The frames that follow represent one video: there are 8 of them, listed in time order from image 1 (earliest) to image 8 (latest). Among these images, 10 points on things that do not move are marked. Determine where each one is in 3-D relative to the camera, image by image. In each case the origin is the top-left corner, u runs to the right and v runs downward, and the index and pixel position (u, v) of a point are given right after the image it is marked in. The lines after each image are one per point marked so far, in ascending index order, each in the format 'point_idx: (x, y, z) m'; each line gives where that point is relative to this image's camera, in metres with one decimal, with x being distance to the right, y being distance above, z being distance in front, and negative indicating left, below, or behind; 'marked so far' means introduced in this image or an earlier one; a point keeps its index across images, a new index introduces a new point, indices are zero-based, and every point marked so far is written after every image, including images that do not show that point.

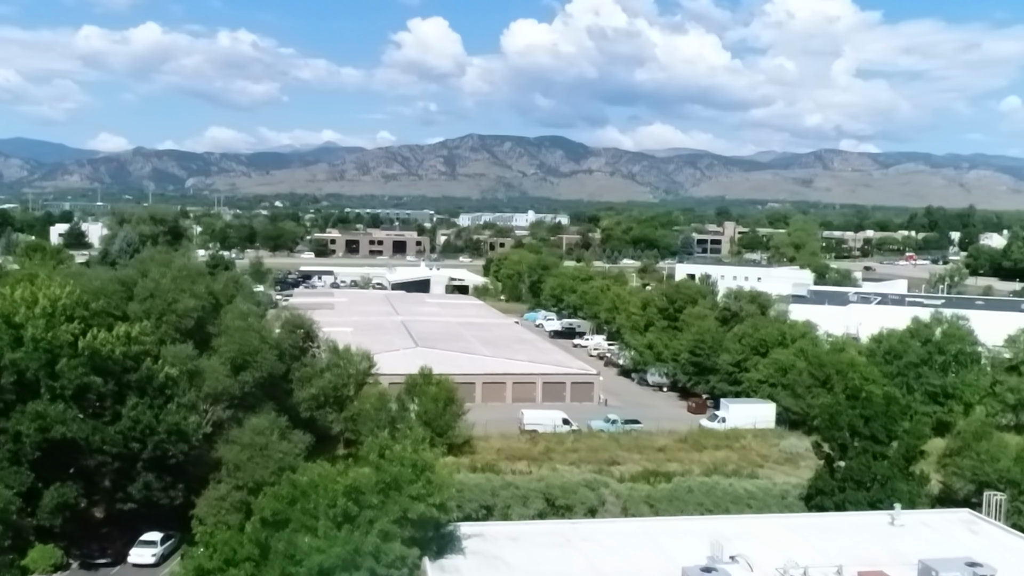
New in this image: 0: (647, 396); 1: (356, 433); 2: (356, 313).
0: (+1.5, -1.2, +11.4) m
1: (-1.2, -1.1, +7.9) m
2: (-2.5, -0.4, +16.3) m
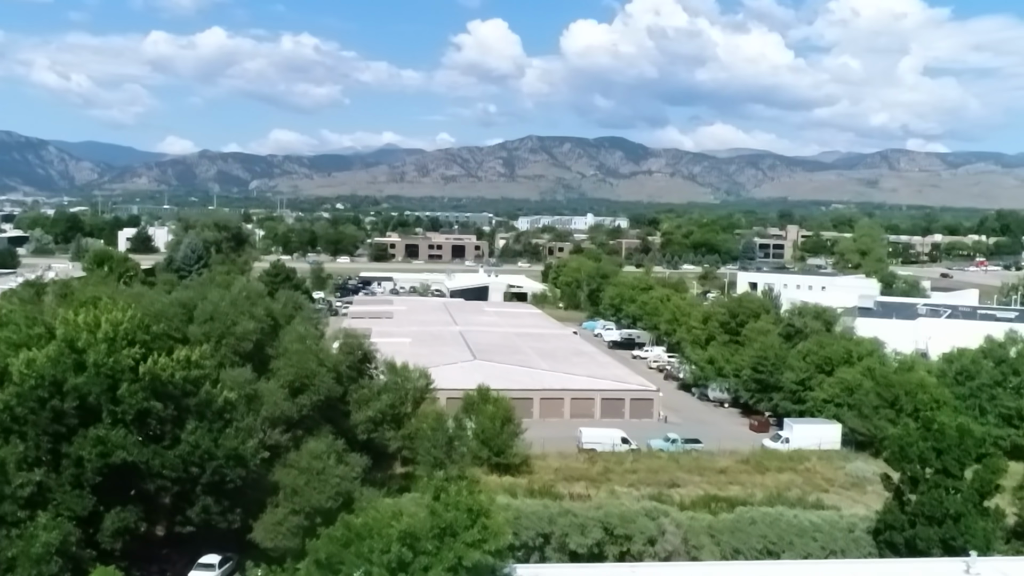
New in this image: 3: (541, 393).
0: (+2.2, -1.4, +11.2) m
1: (-0.8, -1.3, +7.9) m
2: (-1.6, -0.5, +16.4) m
3: (+0.3, -1.1, +10.5) m
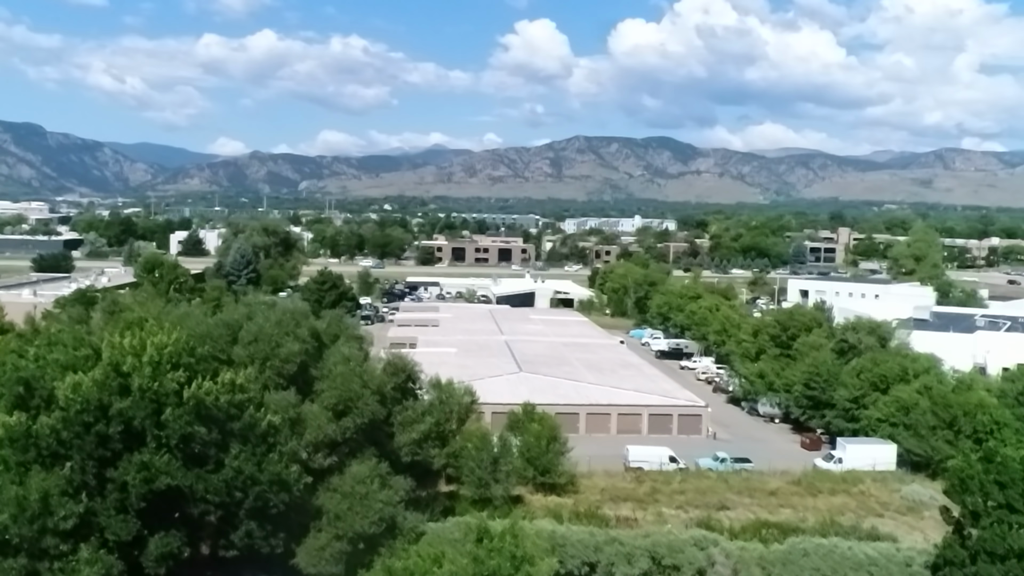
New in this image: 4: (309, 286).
0: (+2.7, -1.5, +11.0) m
1: (-0.4, -1.4, +7.8) m
2: (-0.8, -0.7, +16.3) m
3: (+0.8, -1.2, +10.4) m
4: (-3.5, 0.0, +17.3) m
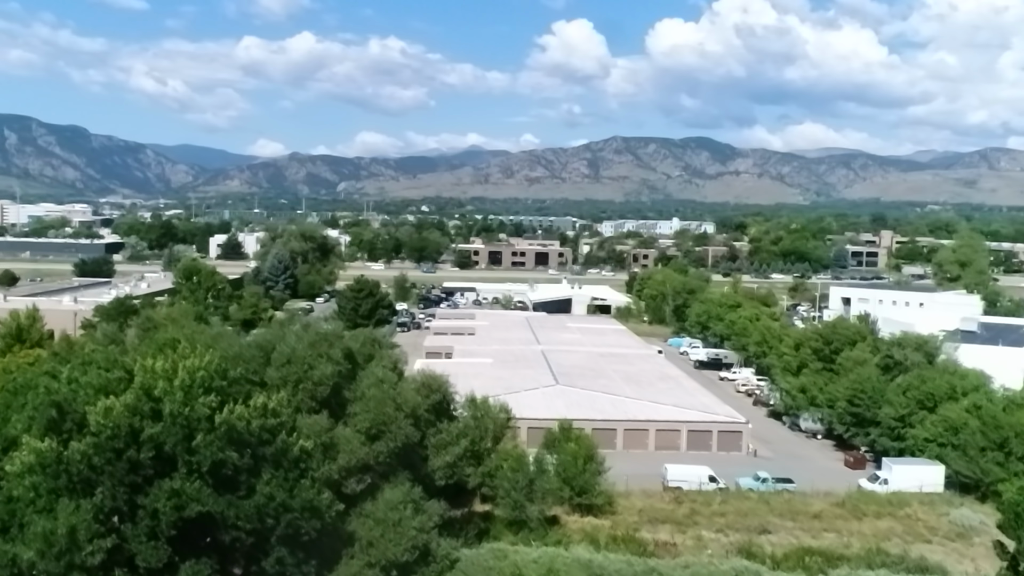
0: (+3.0, -1.7, +10.7) m
1: (-0.1, -1.5, +7.7) m
2: (-0.2, -0.8, +16.2) m
3: (+1.1, -1.4, +10.2) m
4: (-2.8, -0.1, +17.3) m
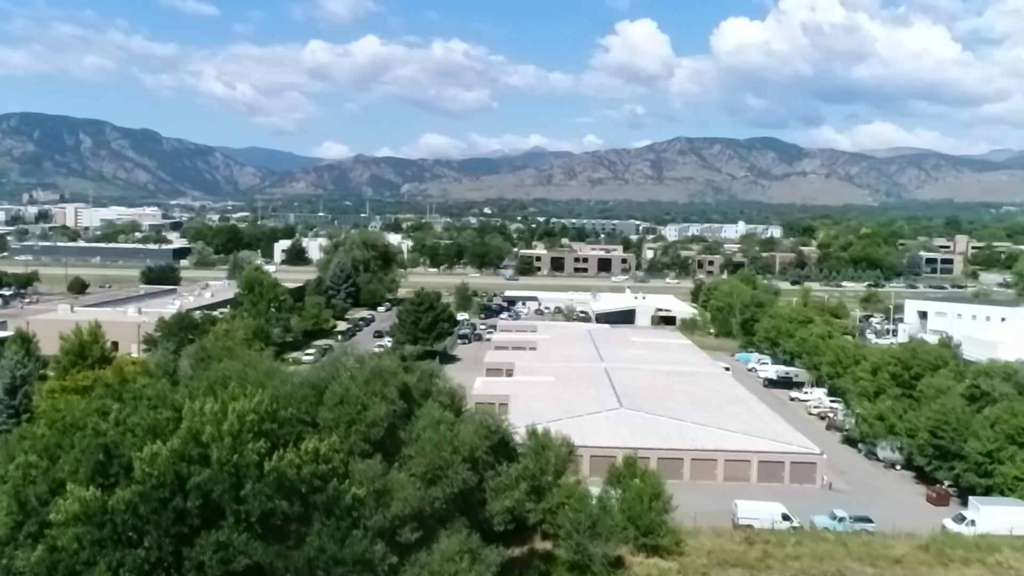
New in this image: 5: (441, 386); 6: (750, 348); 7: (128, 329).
0: (+3.7, -1.9, +10.2) m
1: (+0.3, -1.8, +7.4) m
2: (+0.7, -1.0, +15.9) m
3: (+1.7, -1.6, +9.8) m
4: (-1.8, -0.3, +17.1) m
5: (-0.5, -0.7, +7.0) m
6: (+4.4, -1.1, +18.8) m
7: (-6.4, -0.7, +16.9) m
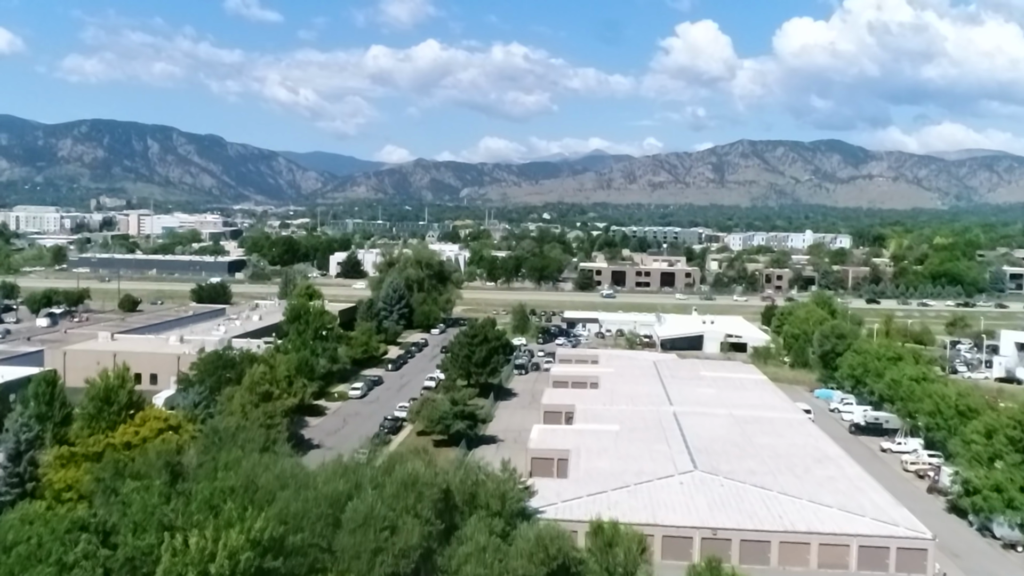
0: (+4.2, -2.4, +8.8) m
1: (+0.7, -2.2, +6.1) m
2: (+1.6, -1.5, +14.6) m
3: (+2.3, -2.1, +8.5) m
4: (-0.8, -0.8, +16.0) m
5: (-0.1, -1.1, +5.8) m
6: (+5.5, -1.6, +17.3) m
7: (-5.4, -1.2, +16.0) m
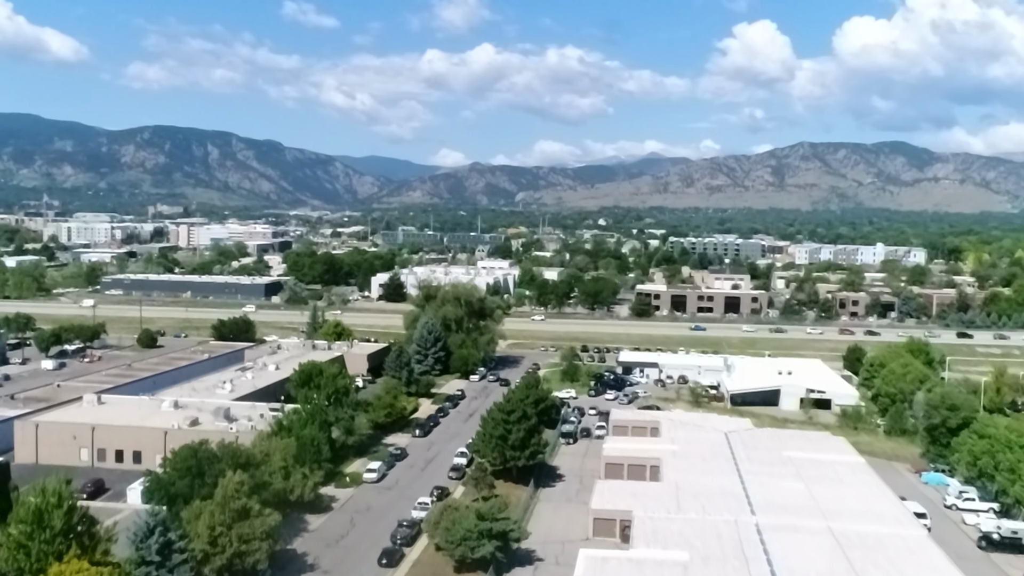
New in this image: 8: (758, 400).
0: (+4.4, -3.2, +5.9) m
1: (+0.7, -3.1, +3.5) m
2: (+2.1, -2.4, +11.9) m
3: (+2.4, -2.9, +5.8) m
4: (-0.2, -1.7, +13.4) m
5: (-0.1, -1.9, +3.2) m
6: (+6.1, -2.5, +14.4) m
7: (-4.9, -2.0, +13.7) m
8: (+4.6, -2.1, +19.0) m
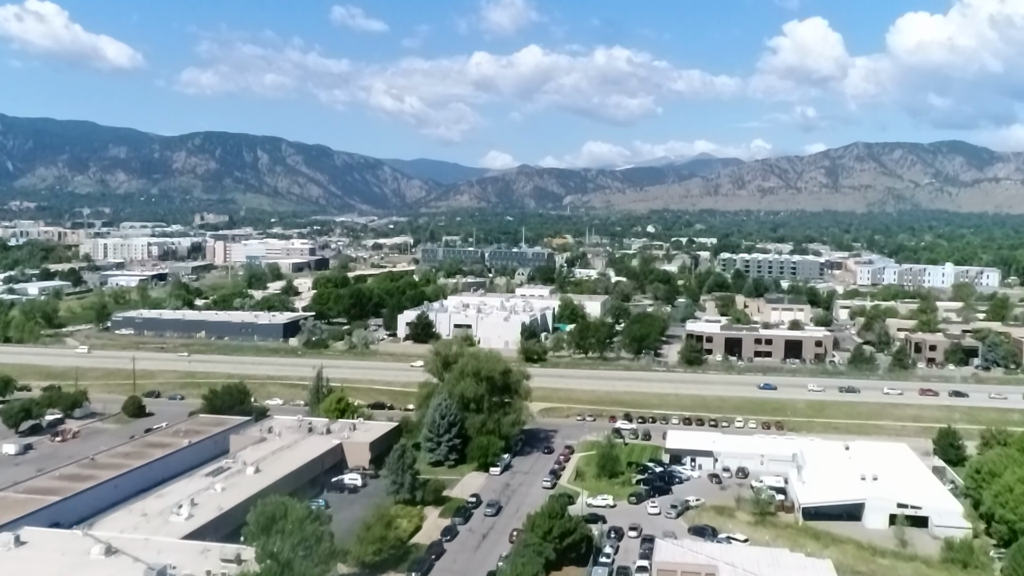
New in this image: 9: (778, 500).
0: (+4.1, -4.6, +2.5) m
1: (+0.4, -4.4, +0.2) m
2: (+2.1, -3.8, +8.6) m
3: (+2.2, -4.3, +2.4) m
4: (-0.1, -3.0, +10.2) m
5: (-0.5, -3.3, 0.0) m
6: (+6.2, -3.9, +10.9) m
7: (-4.7, -3.4, +10.7) m
8: (+5.0, -3.5, +15.5) m
9: (+4.3, -3.4, +16.6) m
